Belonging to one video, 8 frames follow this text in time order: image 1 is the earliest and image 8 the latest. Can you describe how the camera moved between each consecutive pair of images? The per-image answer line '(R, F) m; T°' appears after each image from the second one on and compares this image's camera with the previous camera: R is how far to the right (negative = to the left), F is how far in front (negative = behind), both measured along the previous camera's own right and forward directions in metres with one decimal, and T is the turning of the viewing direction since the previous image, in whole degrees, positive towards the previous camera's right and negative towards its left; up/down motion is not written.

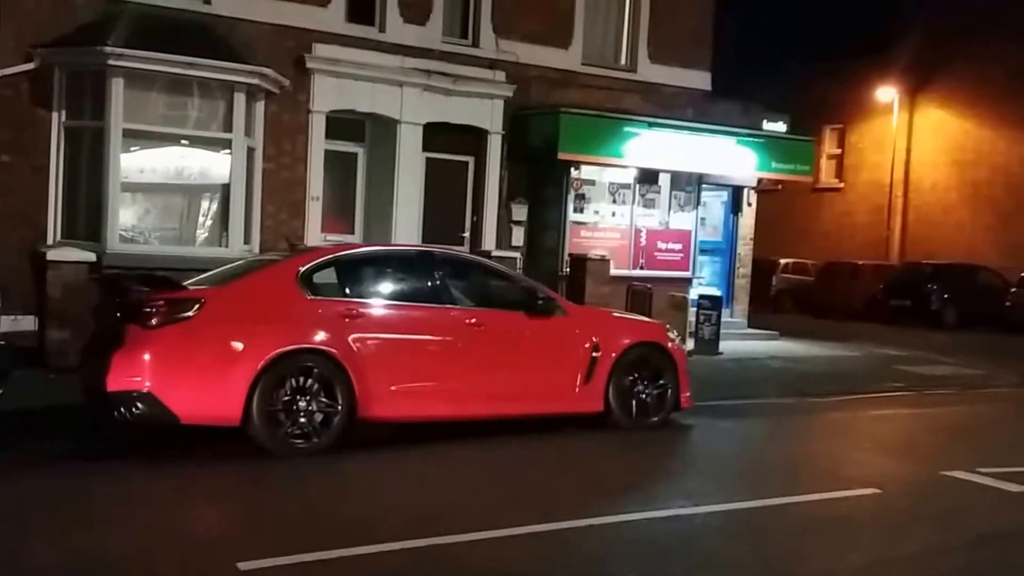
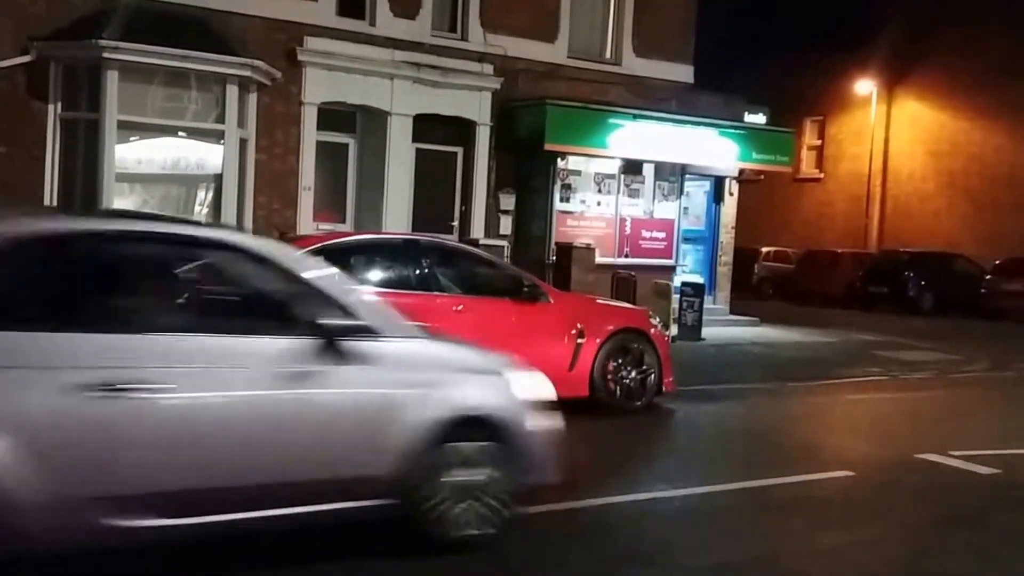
(0.0, -0.3) m; +1°
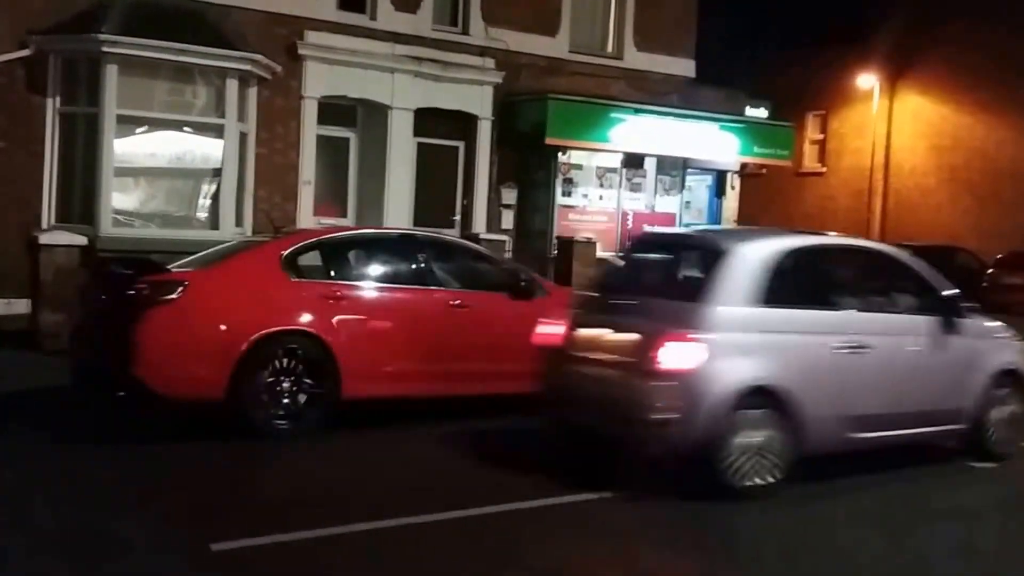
(0.0, 0.0) m; 0°
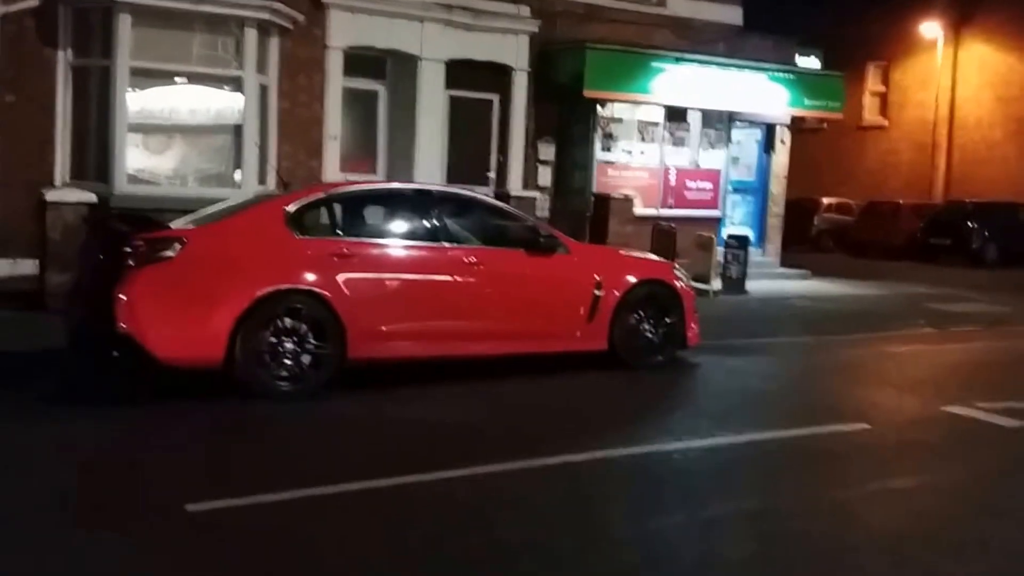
(+0.4, +0.5) m; -3°
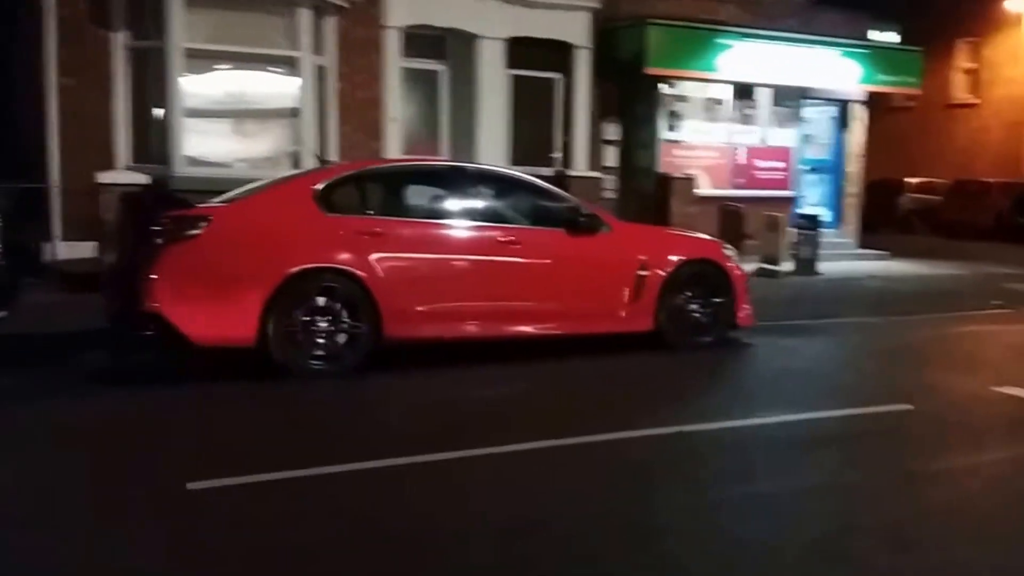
(+0.4, +0.1) m; -5°
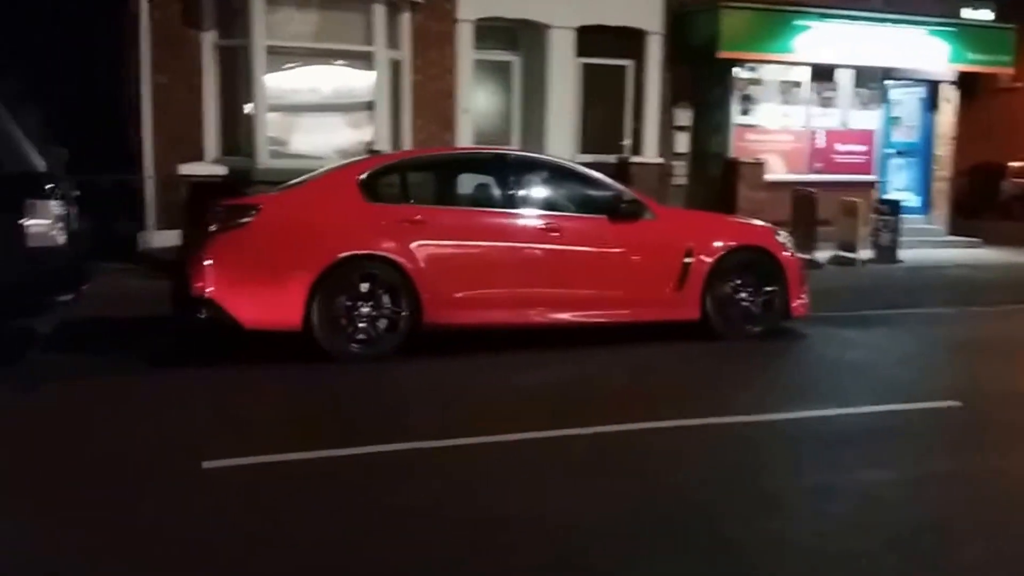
(+0.5, -0.1) m; -6°
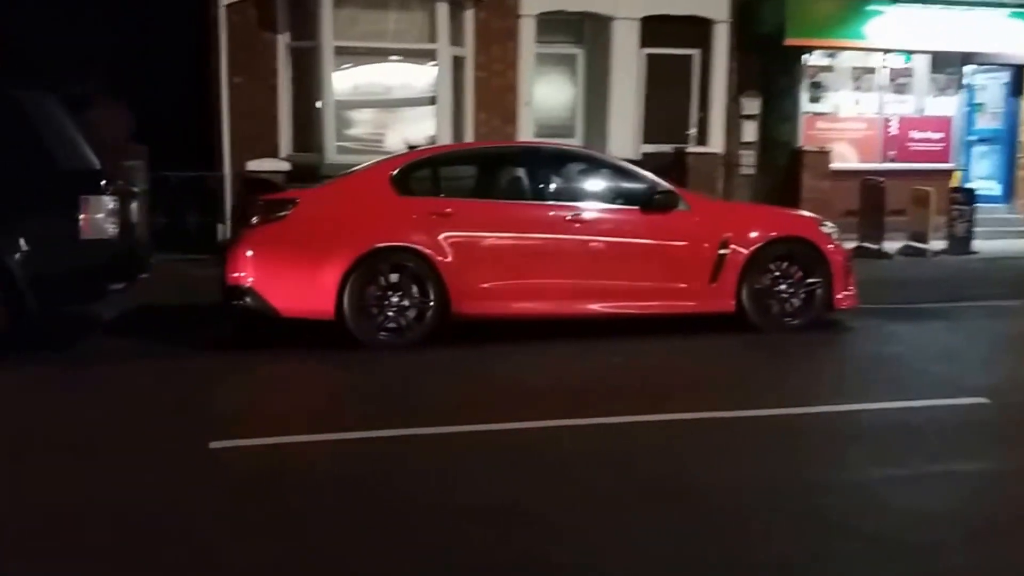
(+0.6, -0.1) m; -6°
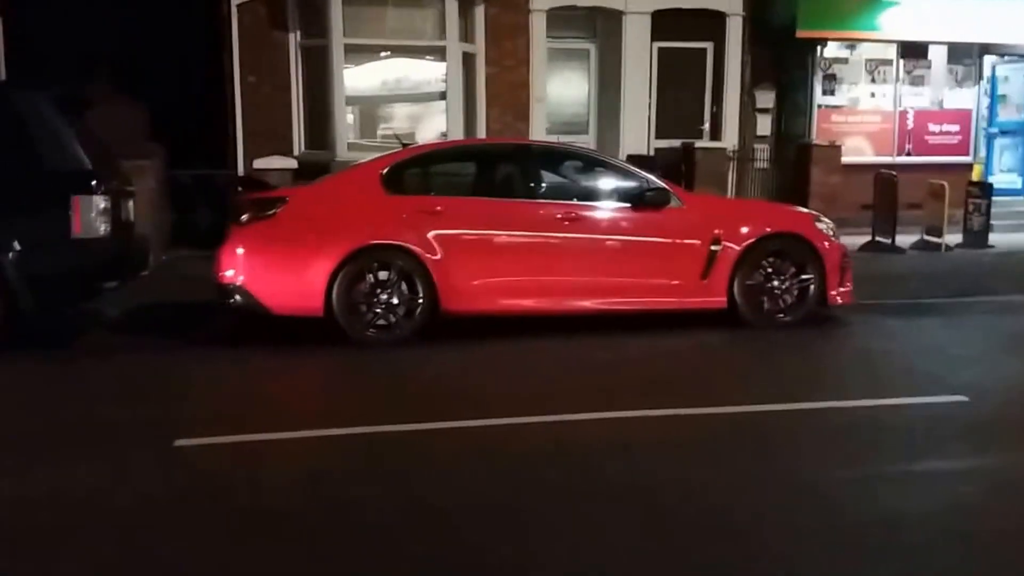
(+0.4, 0.0) m; -2°
